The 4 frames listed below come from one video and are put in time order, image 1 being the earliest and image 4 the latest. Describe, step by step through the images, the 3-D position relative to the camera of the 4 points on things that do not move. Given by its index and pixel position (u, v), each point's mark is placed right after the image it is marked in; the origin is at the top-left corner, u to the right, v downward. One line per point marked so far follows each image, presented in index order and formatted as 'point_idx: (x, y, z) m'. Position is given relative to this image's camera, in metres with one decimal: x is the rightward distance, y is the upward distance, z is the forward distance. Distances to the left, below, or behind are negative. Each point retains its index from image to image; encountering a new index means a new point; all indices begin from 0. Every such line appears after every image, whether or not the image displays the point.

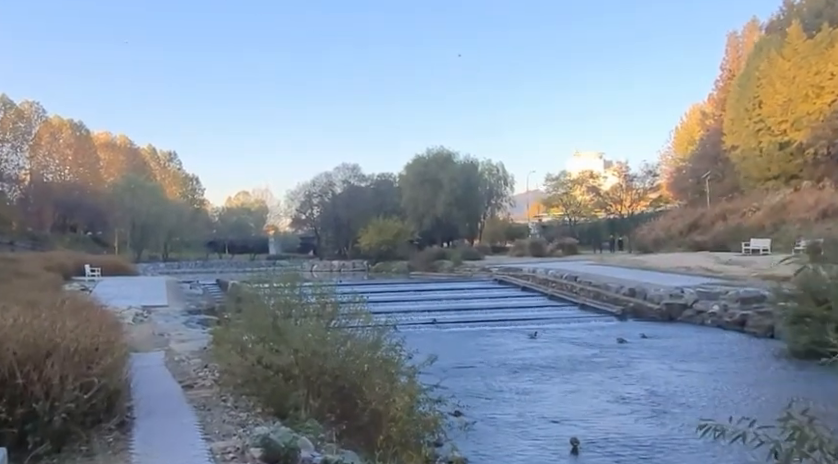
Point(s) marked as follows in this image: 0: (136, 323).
0: (-5.3, -1.7, +15.1) m
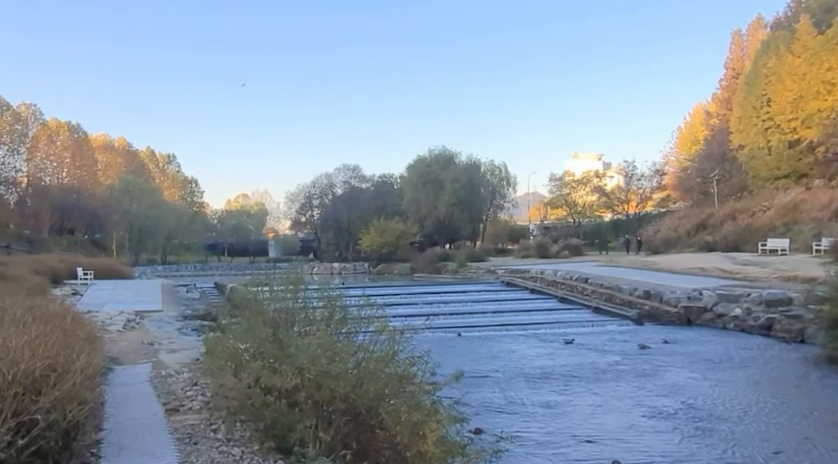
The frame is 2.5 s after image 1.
0: (-5.1, -1.7, +14.1) m
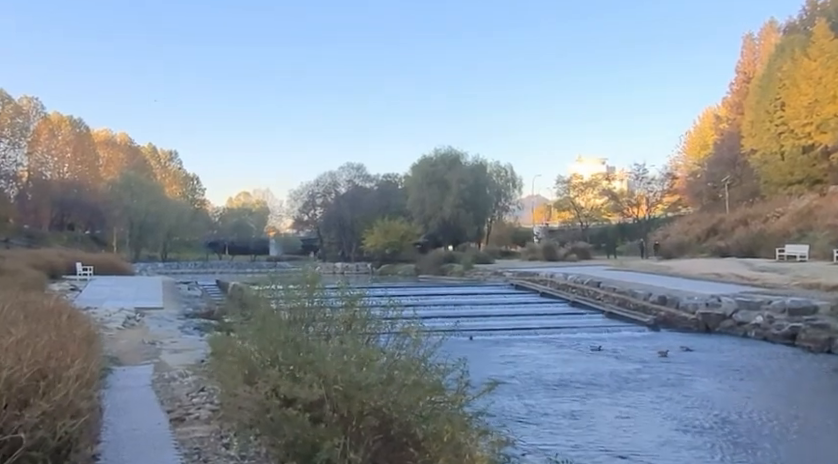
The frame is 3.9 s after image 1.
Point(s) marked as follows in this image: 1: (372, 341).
0: (-4.9, -1.6, +13.4) m
1: (-0.3, -0.8, +5.8) m
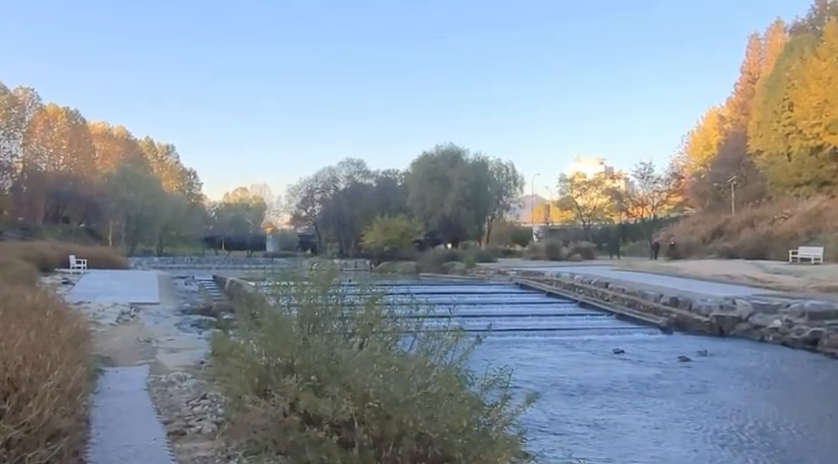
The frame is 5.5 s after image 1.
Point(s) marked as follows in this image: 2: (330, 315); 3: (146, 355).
0: (-4.7, -1.5, +12.7) m
1: (-0.1, -0.7, +5.1) m
2: (-0.6, -0.6, +5.5) m
3: (-3.2, -1.4, +9.5) m
